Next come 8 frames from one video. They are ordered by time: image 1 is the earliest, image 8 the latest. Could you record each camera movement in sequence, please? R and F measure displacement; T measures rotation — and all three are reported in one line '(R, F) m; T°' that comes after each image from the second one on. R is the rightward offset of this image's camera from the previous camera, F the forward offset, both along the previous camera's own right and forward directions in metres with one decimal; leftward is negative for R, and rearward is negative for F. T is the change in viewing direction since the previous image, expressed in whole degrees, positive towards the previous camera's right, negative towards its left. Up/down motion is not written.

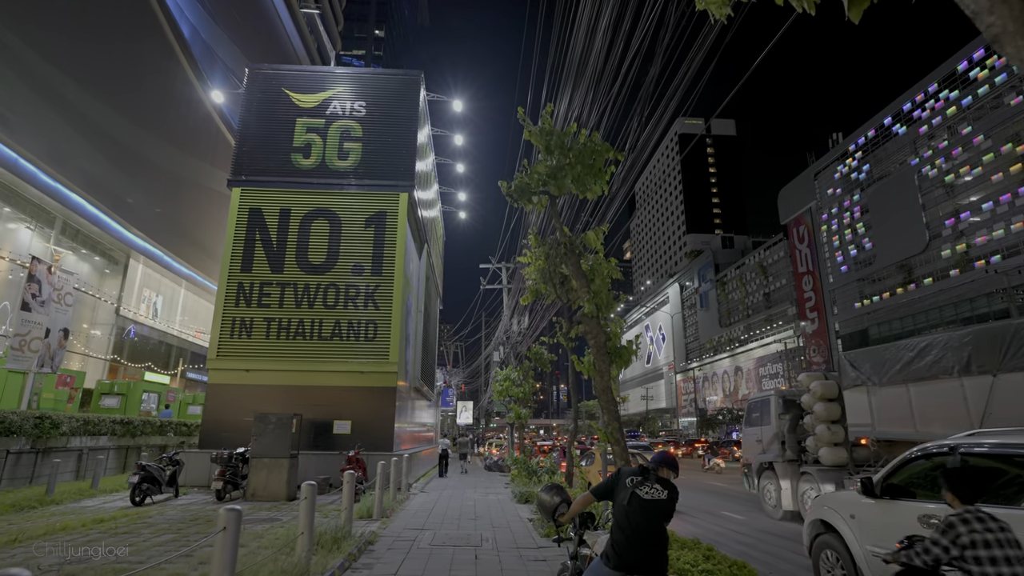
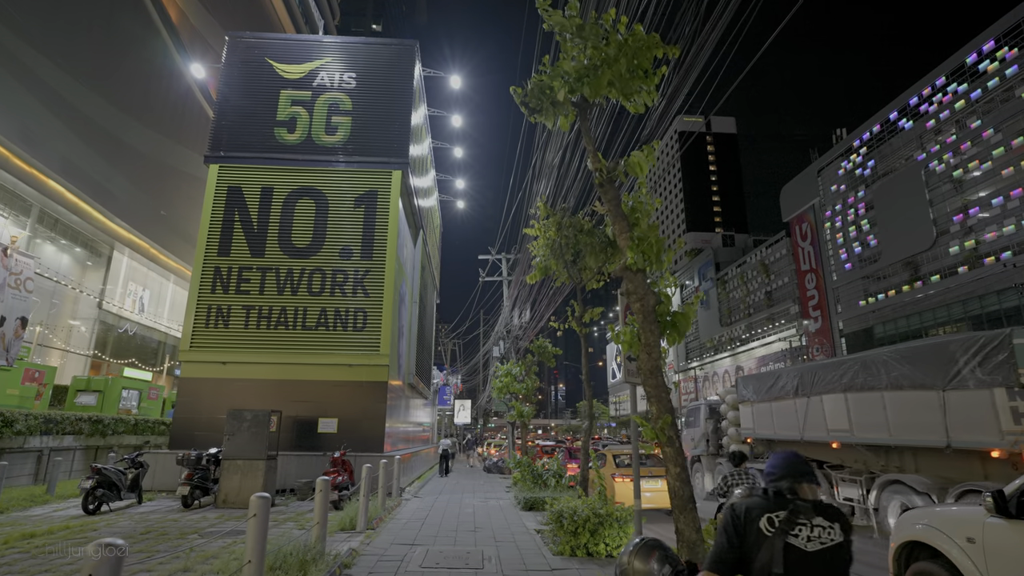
(-0.1, +1.4) m; 0°
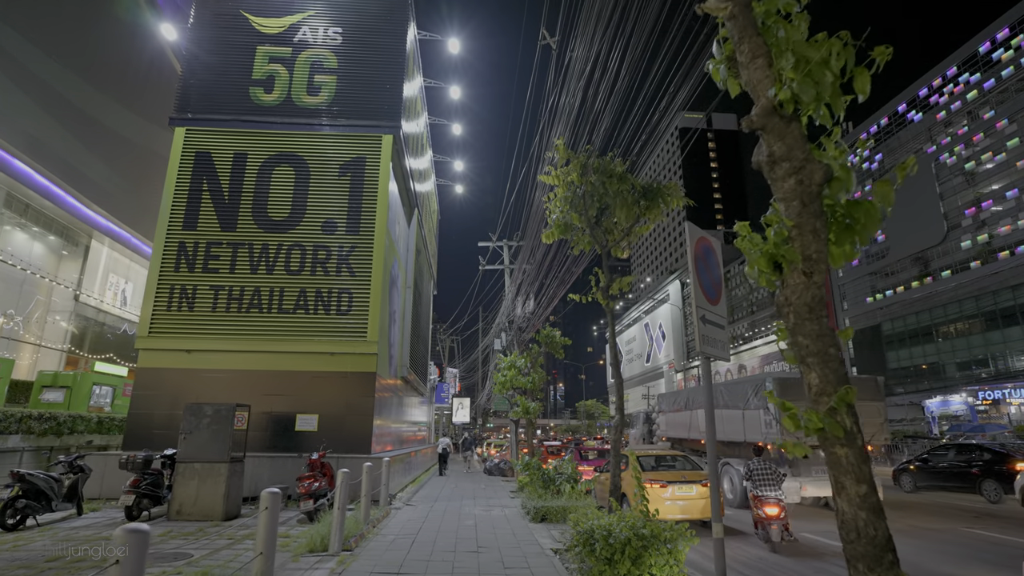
(-0.2, +1.8) m; 0°
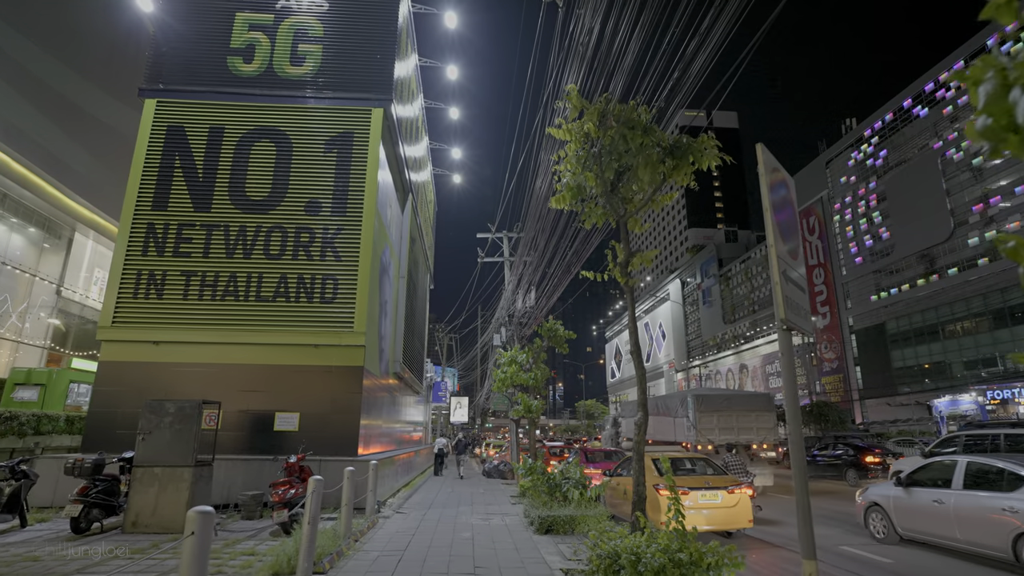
(-0.1, +1.1) m; 0°
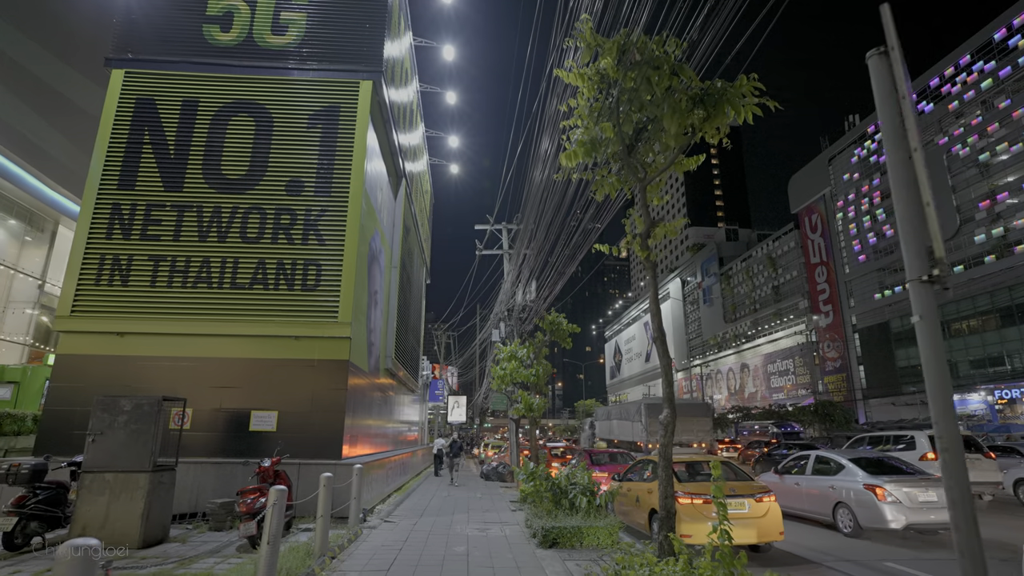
(0.0, +1.0) m; 0°
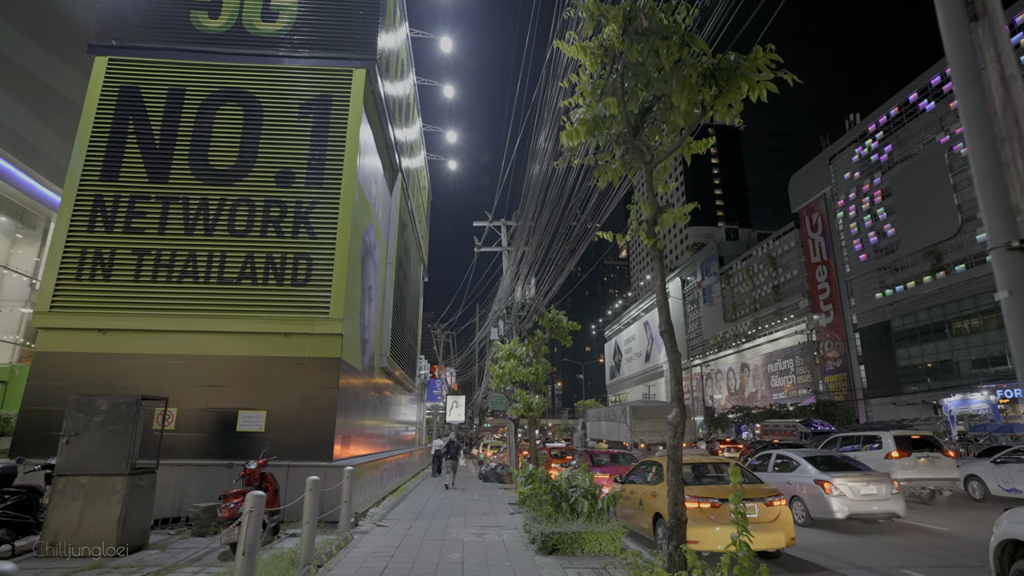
(0.0, +0.4) m; 0°
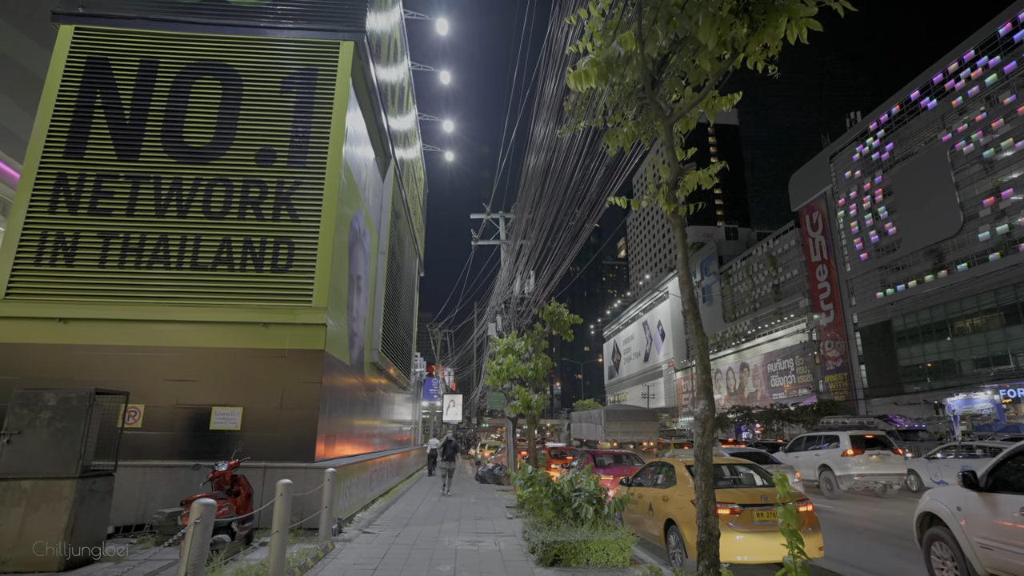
(0.0, +0.7) m; 0°
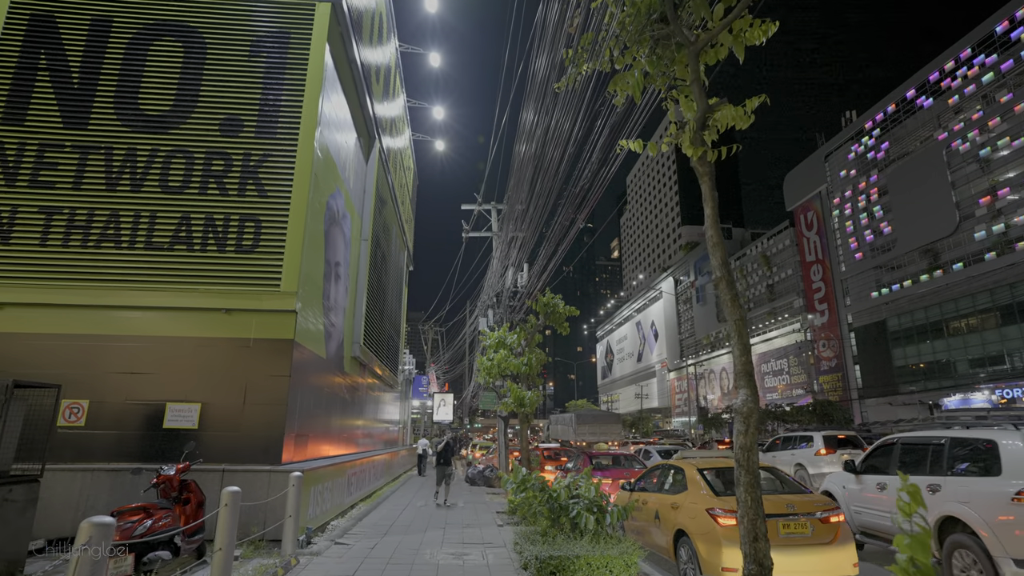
(0.0, +0.9) m; +1°
